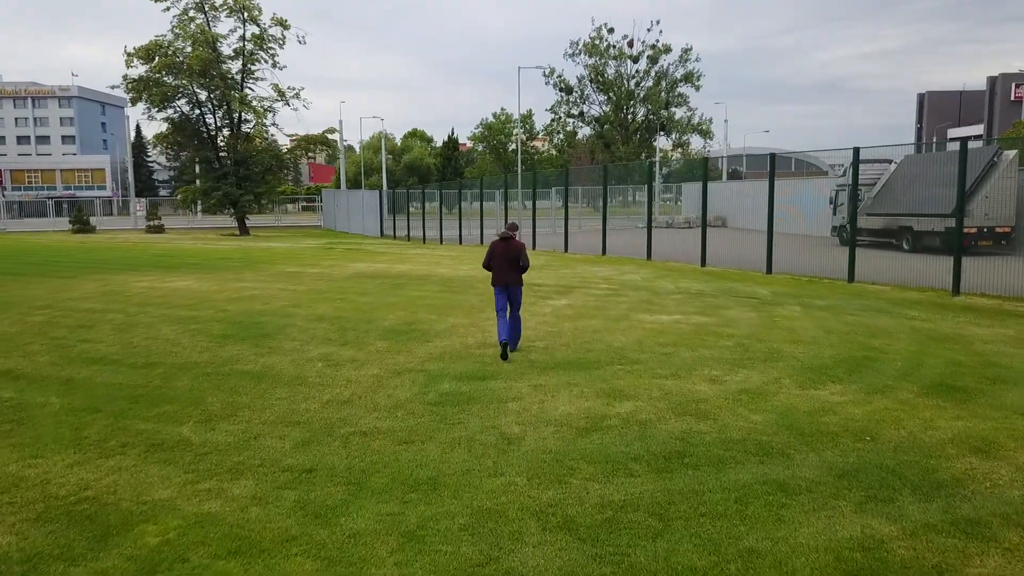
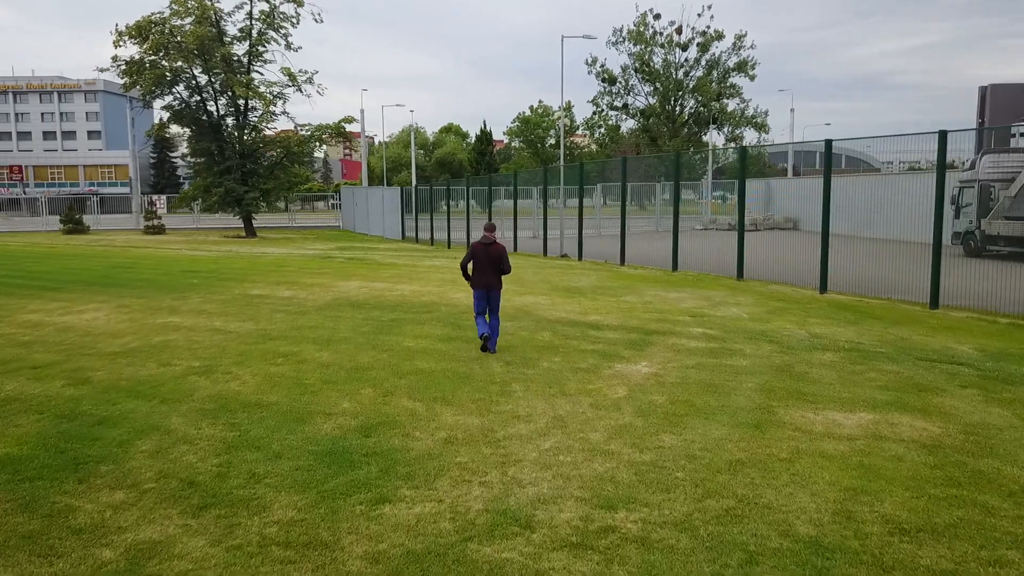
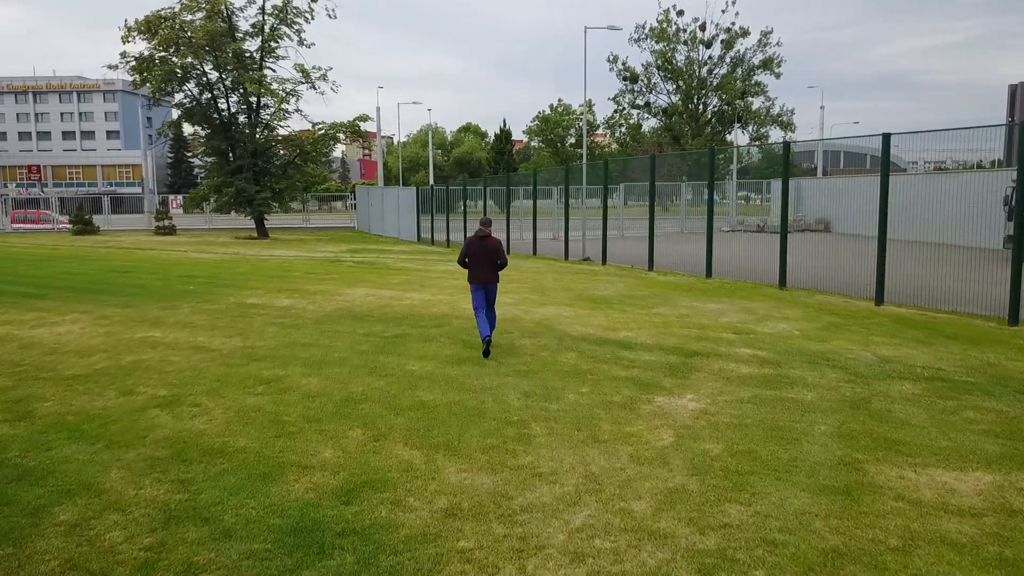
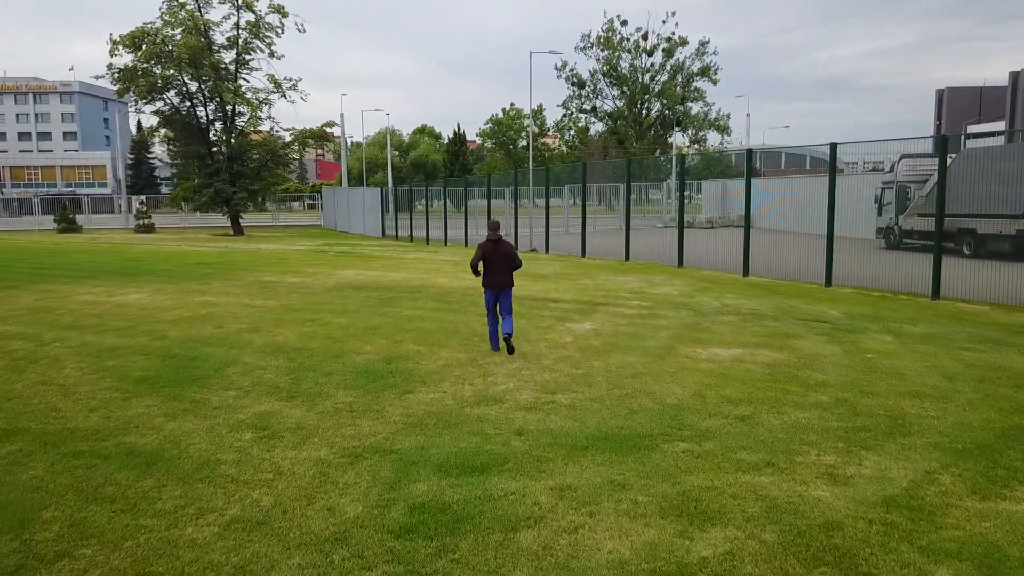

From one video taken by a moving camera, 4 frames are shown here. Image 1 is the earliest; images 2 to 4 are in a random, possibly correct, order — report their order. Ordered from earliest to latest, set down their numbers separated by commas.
4, 2, 3
